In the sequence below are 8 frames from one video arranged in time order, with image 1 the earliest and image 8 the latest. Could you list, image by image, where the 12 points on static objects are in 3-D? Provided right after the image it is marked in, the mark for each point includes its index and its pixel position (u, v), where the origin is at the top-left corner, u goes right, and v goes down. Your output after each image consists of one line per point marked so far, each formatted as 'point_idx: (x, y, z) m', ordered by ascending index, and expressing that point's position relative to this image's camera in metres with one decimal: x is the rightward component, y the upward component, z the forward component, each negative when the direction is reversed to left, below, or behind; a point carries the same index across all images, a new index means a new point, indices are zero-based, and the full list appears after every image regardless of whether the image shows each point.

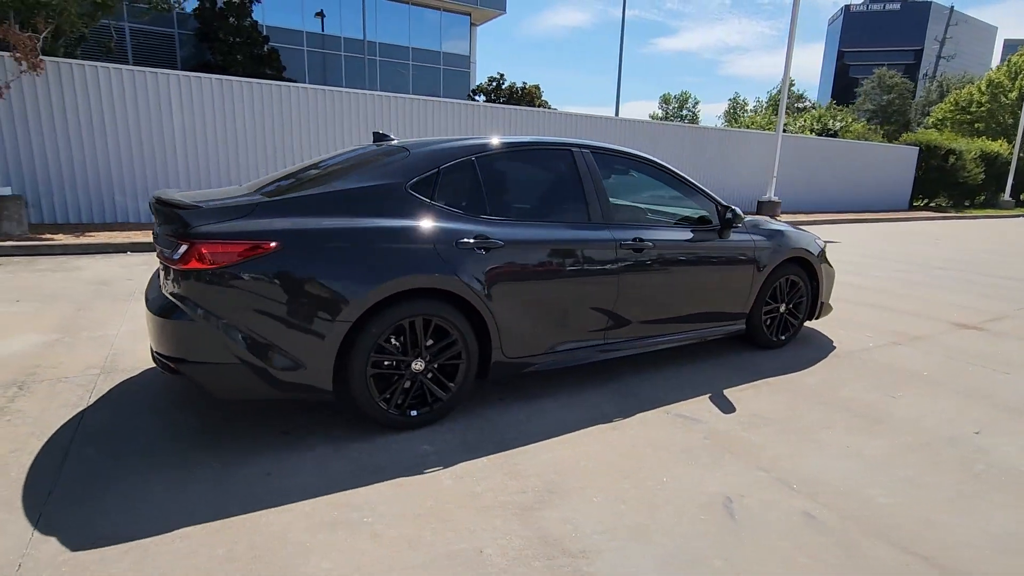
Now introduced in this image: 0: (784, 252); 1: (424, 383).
0: (+2.4, +0.3, +4.8) m
1: (-0.5, -0.6, +3.2) m
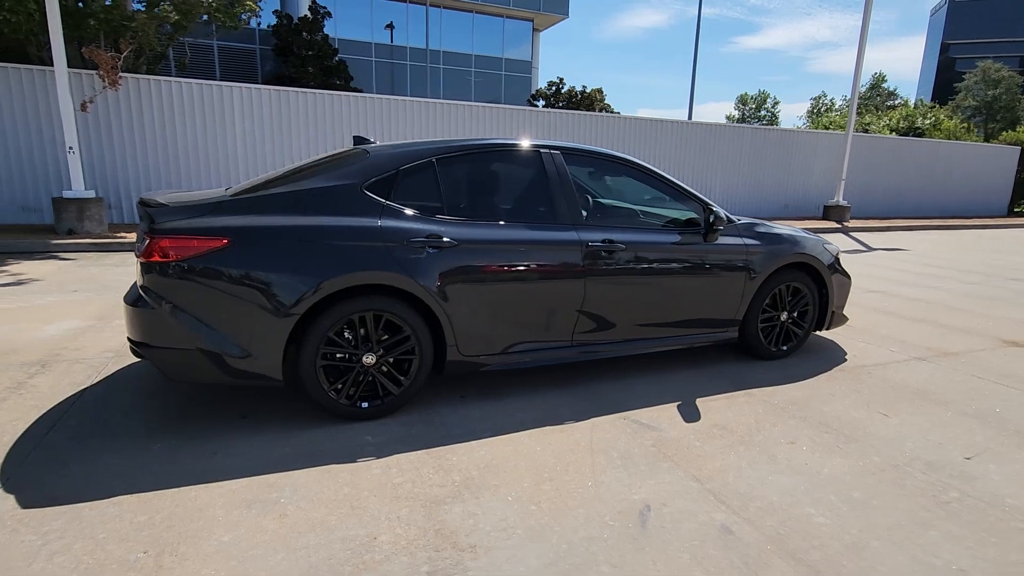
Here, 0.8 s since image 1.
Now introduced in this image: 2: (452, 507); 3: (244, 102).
0: (+2.3, +0.2, +4.5) m
1: (-0.8, -0.5, +3.3) m
2: (-0.3, -1.0, +2.5) m
3: (-5.7, +4.0, +11.6) m
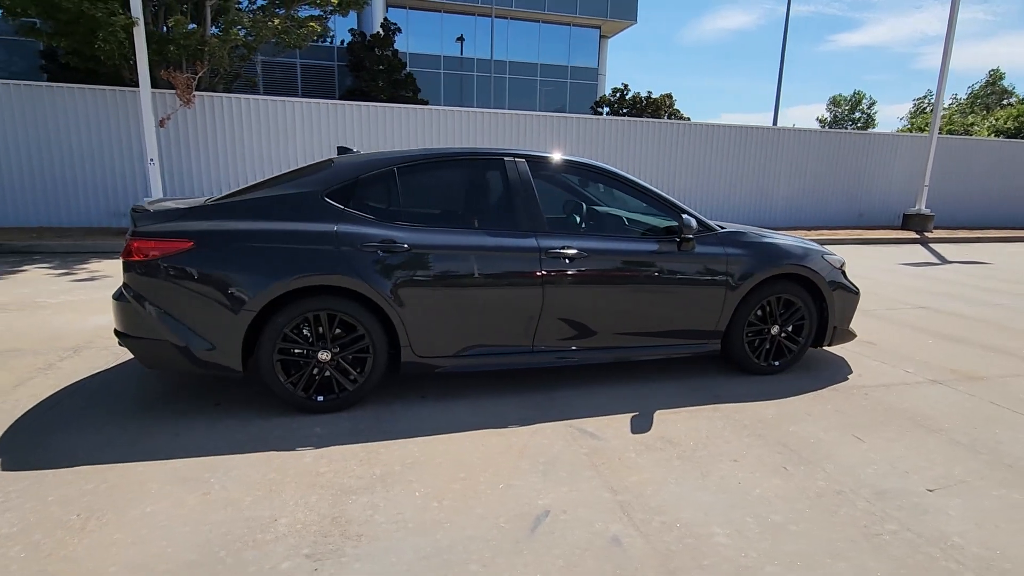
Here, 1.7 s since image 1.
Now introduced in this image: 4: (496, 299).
0: (+2.1, +0.2, +4.3) m
1: (-1.2, -0.5, +3.5) m
2: (-0.8, -1.0, +2.7) m
3: (-4.7, +4.0, +12.5) m
4: (-0.1, -0.1, +3.7) m
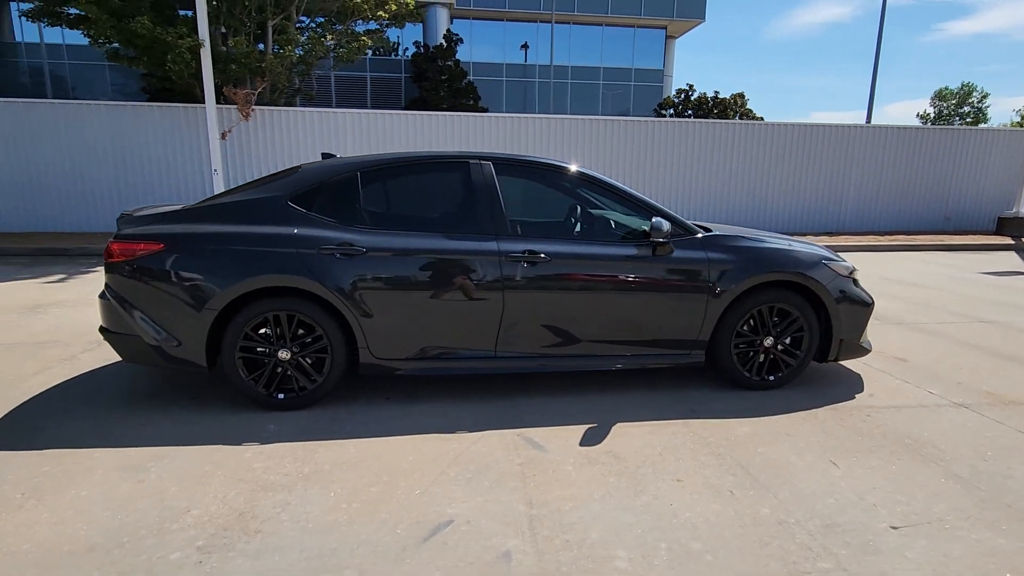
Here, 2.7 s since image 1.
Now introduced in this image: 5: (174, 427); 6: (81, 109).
0: (+1.8, +0.1, +4.0) m
1: (-1.5, -0.6, +3.6) m
2: (-1.2, -1.0, +2.7) m
3: (-3.8, +3.9, +13.0) m
4: (-0.4, -0.1, +3.7) m
5: (-2.2, -0.9, +3.5) m
6: (-9.4, +4.0, +12.0) m
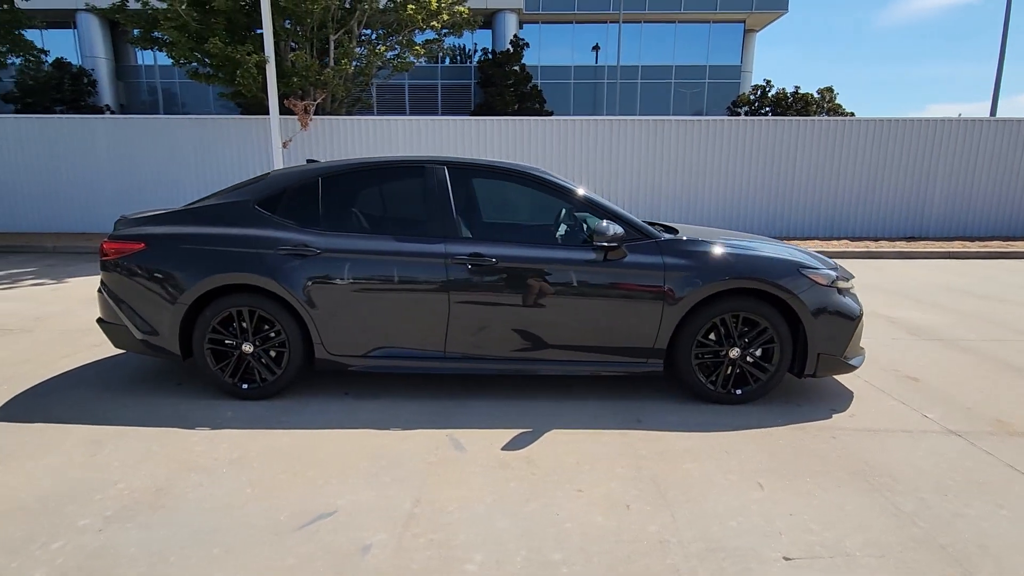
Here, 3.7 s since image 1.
0: (+1.5, 0.0, +3.7) m
1: (-1.9, -0.5, +3.9) m
2: (-1.7, -1.0, +2.9) m
3: (-2.7, +3.9, +13.5) m
4: (-0.8, -0.1, +3.8) m
5: (-2.6, -0.9, +3.8) m
6: (-8.4, +4.1, +13.3) m
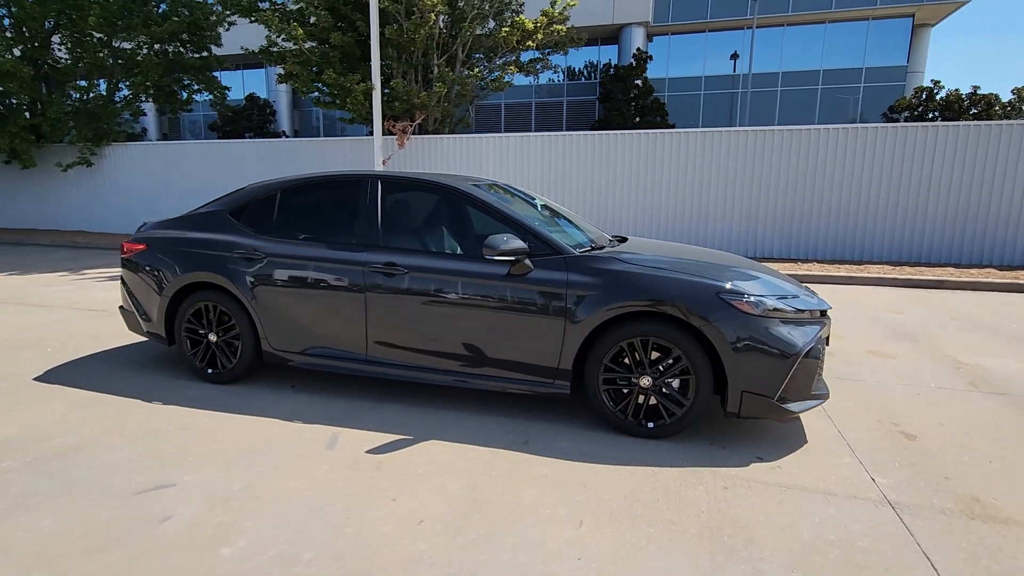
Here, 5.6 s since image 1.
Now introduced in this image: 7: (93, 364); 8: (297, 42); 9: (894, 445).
0: (+0.8, -0.1, +3.4) m
1: (-2.5, -0.5, +4.5) m
2: (-2.6, -1.0, +3.5) m
3: (-0.5, +3.6, +14.0) m
4: (-1.4, -0.1, +4.1) m
5: (-3.2, -0.8, +4.6) m
6: (-6.0, +4.1, +15.3) m
7: (-3.8, -0.7, +4.9) m
8: (-5.4, +6.1, +13.6) m
9: (+2.5, -1.0, +3.5) m
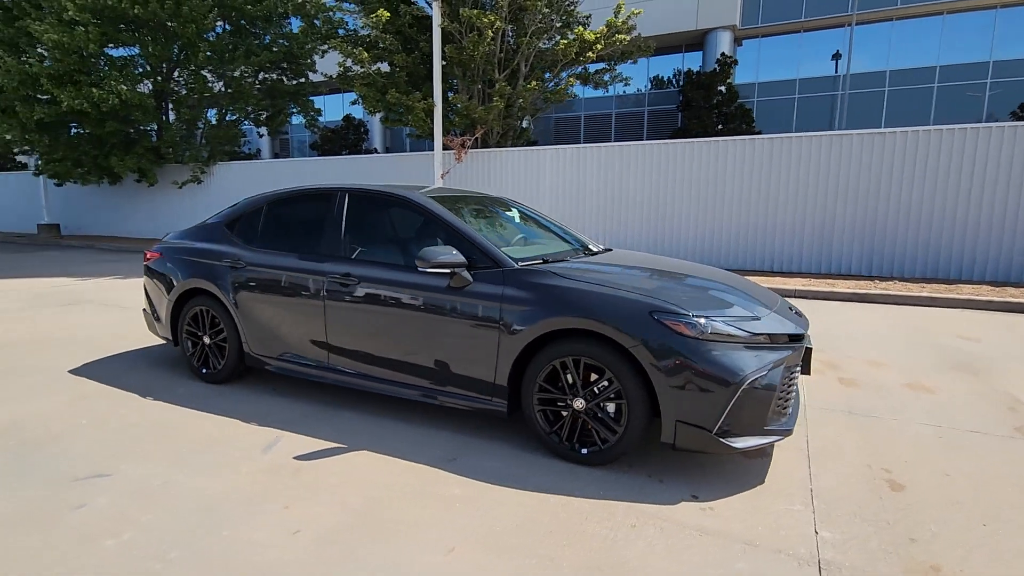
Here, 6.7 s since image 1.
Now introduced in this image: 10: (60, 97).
0: (+0.3, -0.2, +3.2) m
1: (-2.7, -0.6, +4.8) m
2: (-3.0, -1.0, +3.8) m
3: (+1.0, +3.3, +14.0) m
4: (-1.7, -0.2, +4.3) m
5: (-3.4, -0.9, +5.0) m
6: (-4.3, +3.8, +16.2) m
7: (-3.9, -0.8, +5.5) m
8: (-3.9, +5.9, +14.4) m
9: (+2.0, -1.2, +3.0) m
10: (-14.6, +6.2, +17.5) m
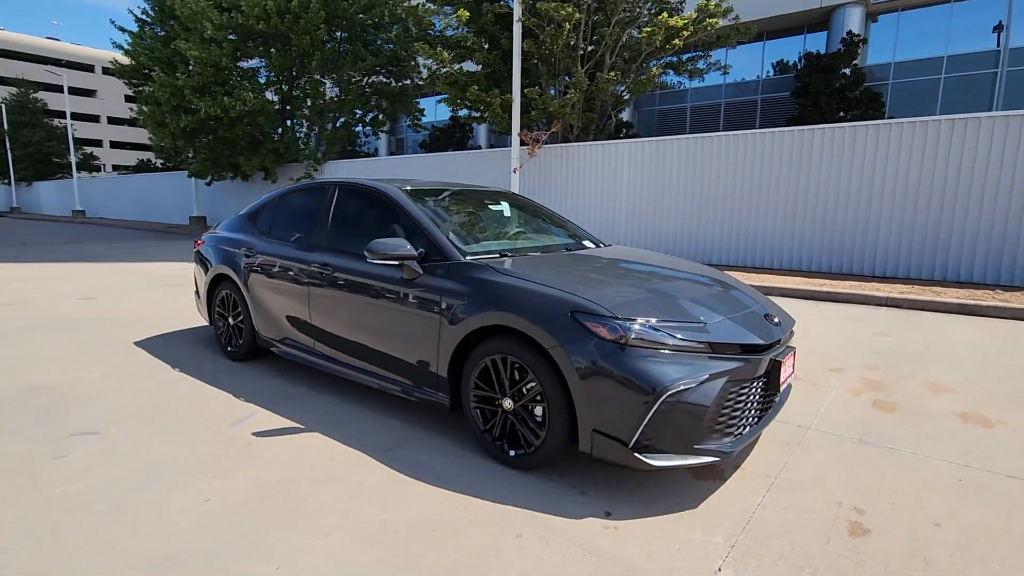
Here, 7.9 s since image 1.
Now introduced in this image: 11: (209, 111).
0: (-0.1, -0.2, +3.1) m
1: (-2.7, -0.4, +5.3) m
2: (-3.3, -0.9, +4.4) m
3: (+2.9, +3.3, +13.5) m
4: (-1.9, -0.1, +4.5) m
5: (-3.4, -0.7, +5.6) m
6: (-1.8, +4.1, +16.7) m
7: (-3.8, -0.6, +6.2) m
8: (-1.7, +6.1, +14.9) m
9: (+1.5, -1.2, +2.6) m
10: (-11.6, +6.8, +20.0) m
11: (-11.2, +6.5, +19.9) m
